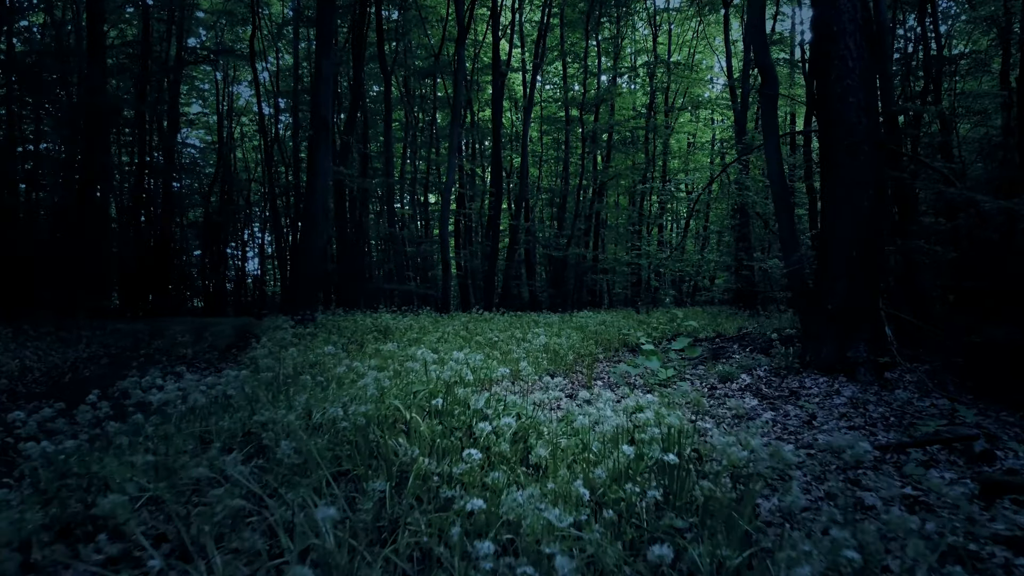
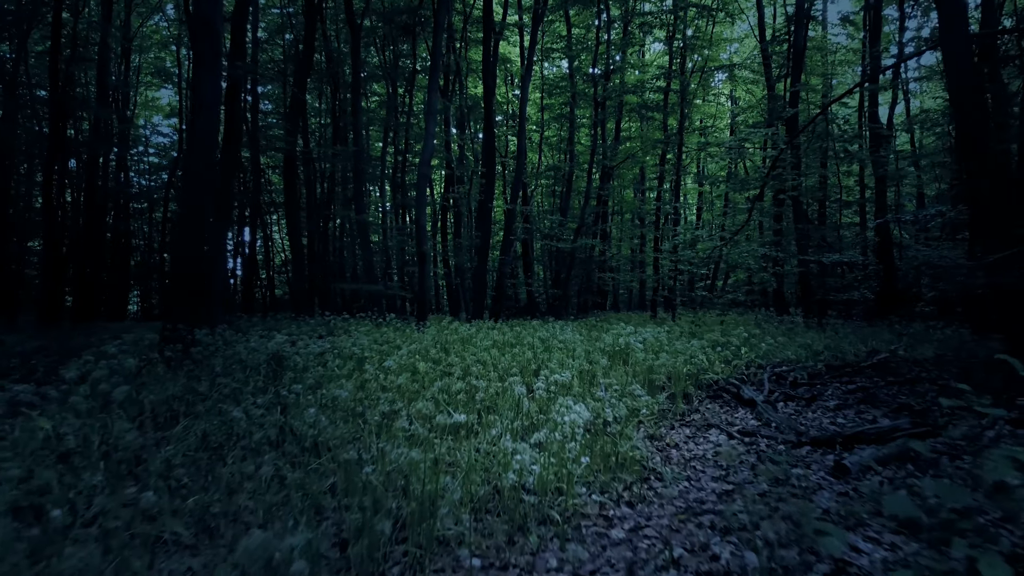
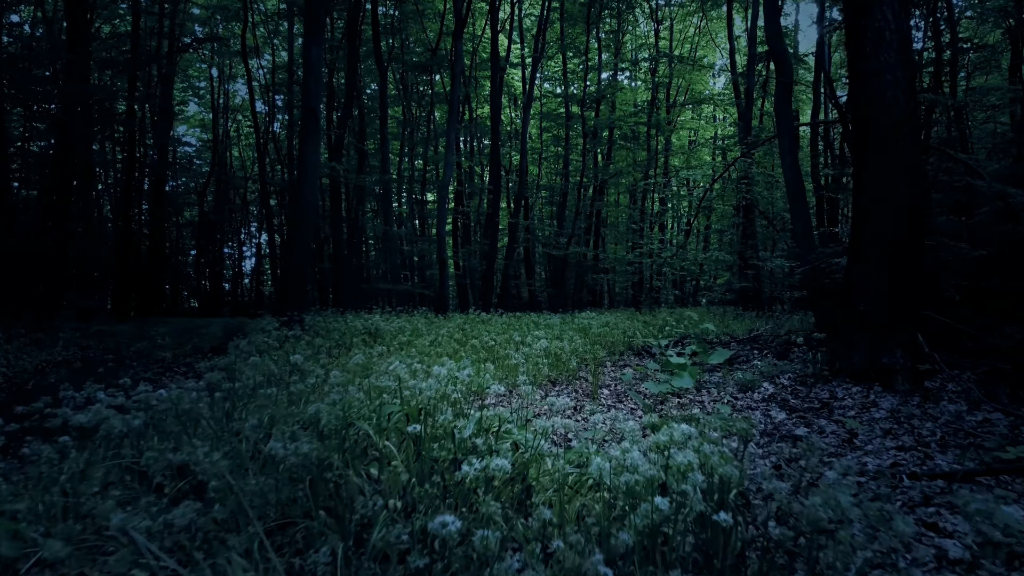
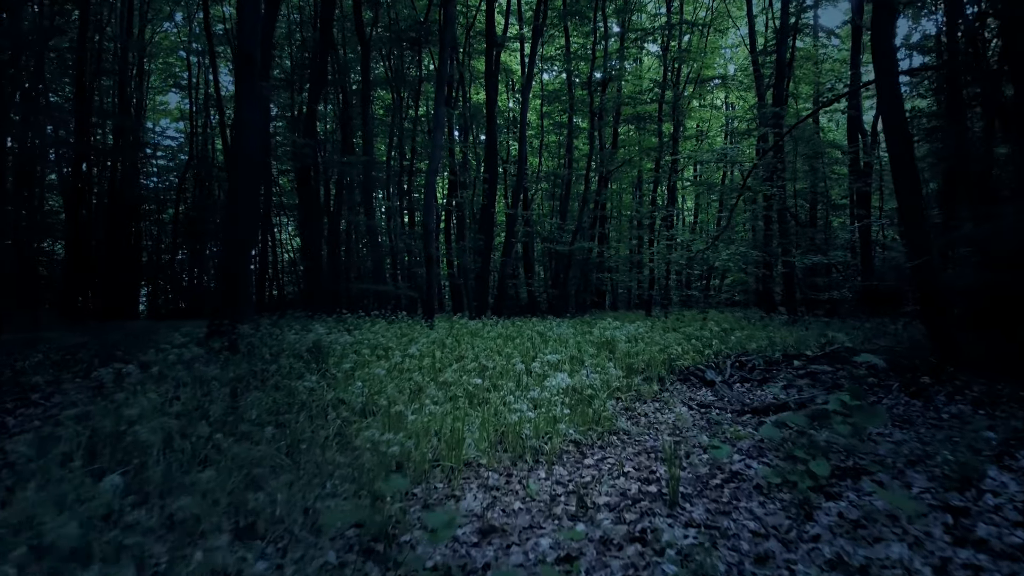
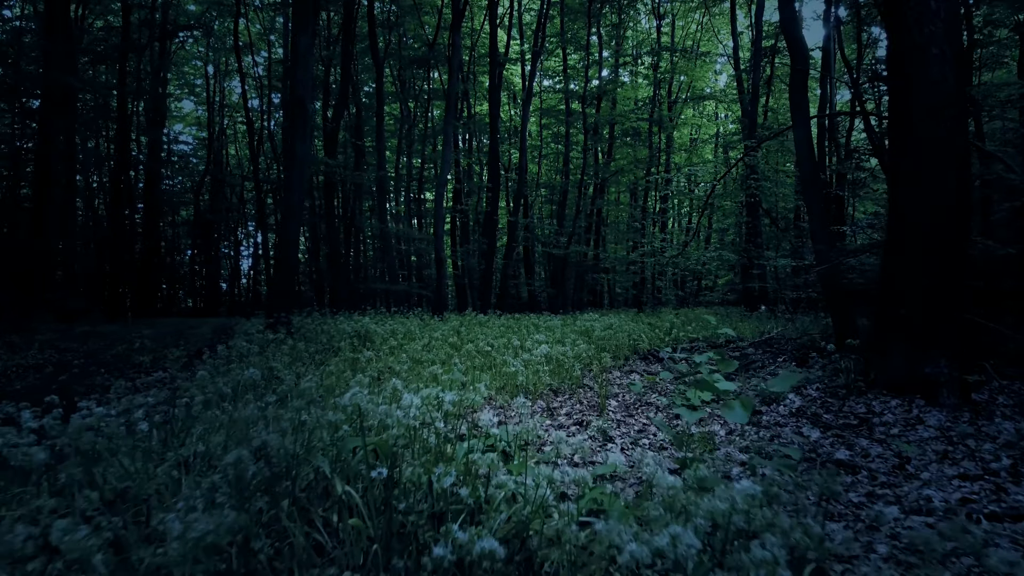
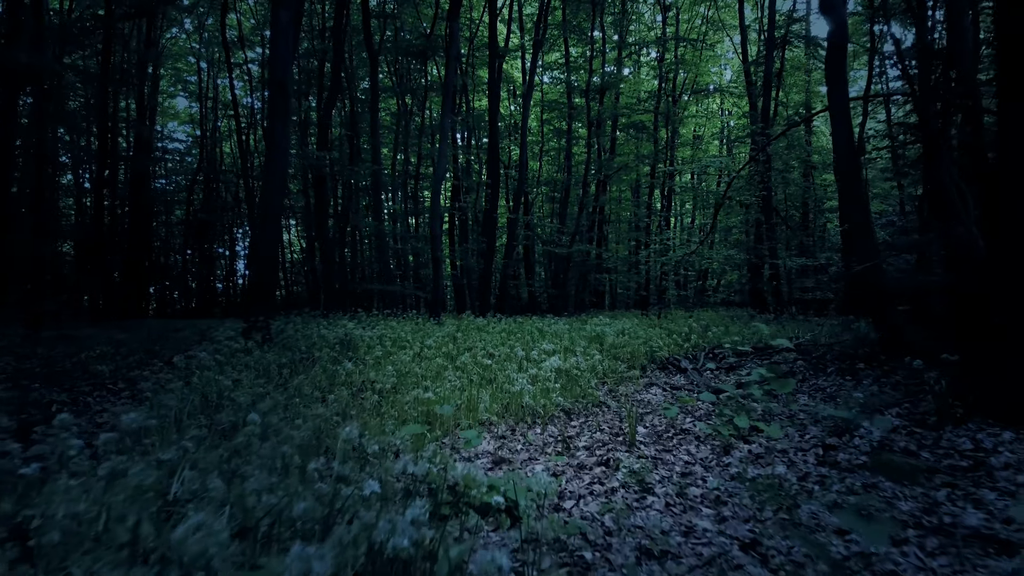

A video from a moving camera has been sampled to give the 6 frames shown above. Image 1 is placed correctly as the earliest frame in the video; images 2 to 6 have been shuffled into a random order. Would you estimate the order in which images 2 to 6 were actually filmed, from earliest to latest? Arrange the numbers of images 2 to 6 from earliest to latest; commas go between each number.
3, 5, 6, 4, 2
